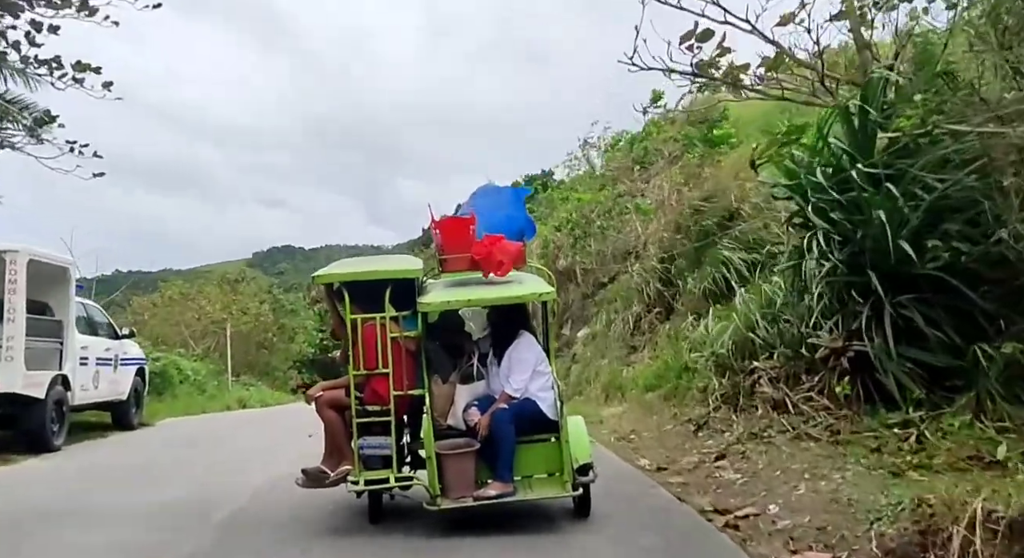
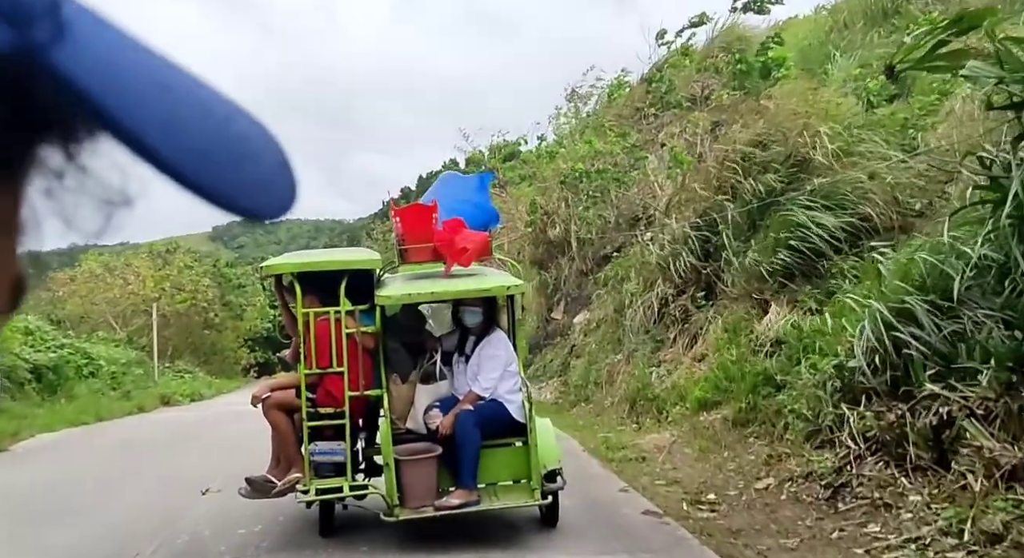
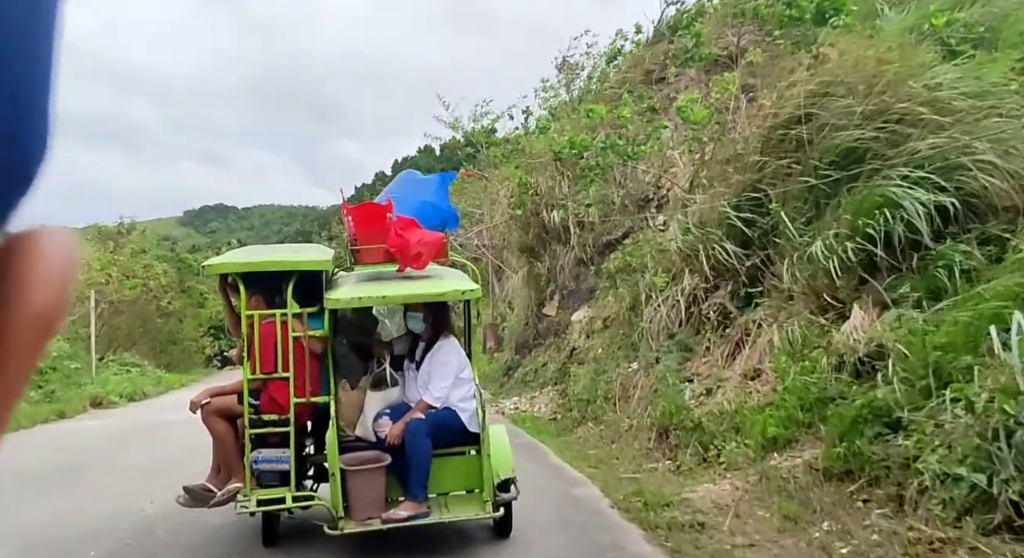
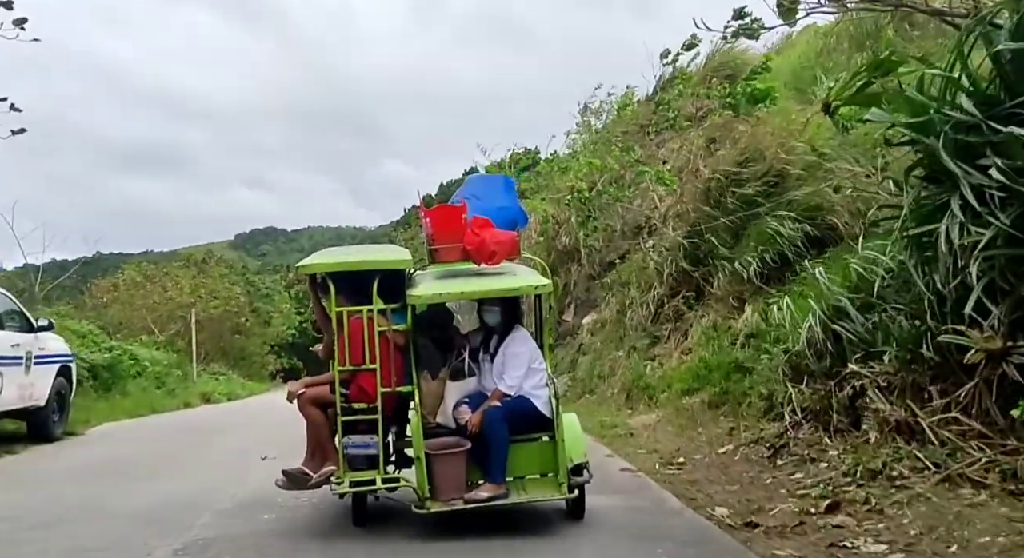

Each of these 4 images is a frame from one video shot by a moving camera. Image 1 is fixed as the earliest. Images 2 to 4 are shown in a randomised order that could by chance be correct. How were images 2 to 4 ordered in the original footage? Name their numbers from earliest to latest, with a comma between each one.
4, 2, 3
